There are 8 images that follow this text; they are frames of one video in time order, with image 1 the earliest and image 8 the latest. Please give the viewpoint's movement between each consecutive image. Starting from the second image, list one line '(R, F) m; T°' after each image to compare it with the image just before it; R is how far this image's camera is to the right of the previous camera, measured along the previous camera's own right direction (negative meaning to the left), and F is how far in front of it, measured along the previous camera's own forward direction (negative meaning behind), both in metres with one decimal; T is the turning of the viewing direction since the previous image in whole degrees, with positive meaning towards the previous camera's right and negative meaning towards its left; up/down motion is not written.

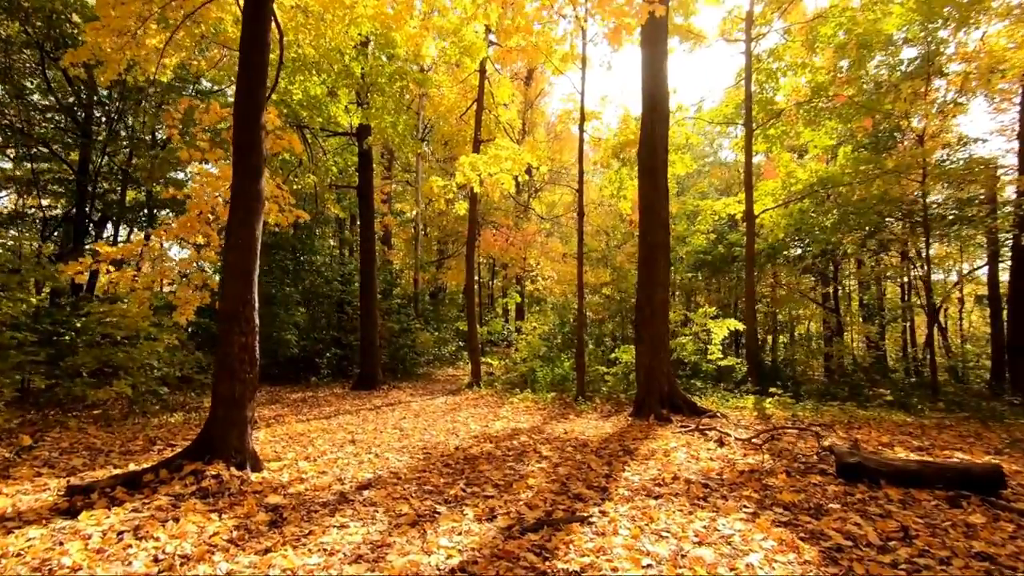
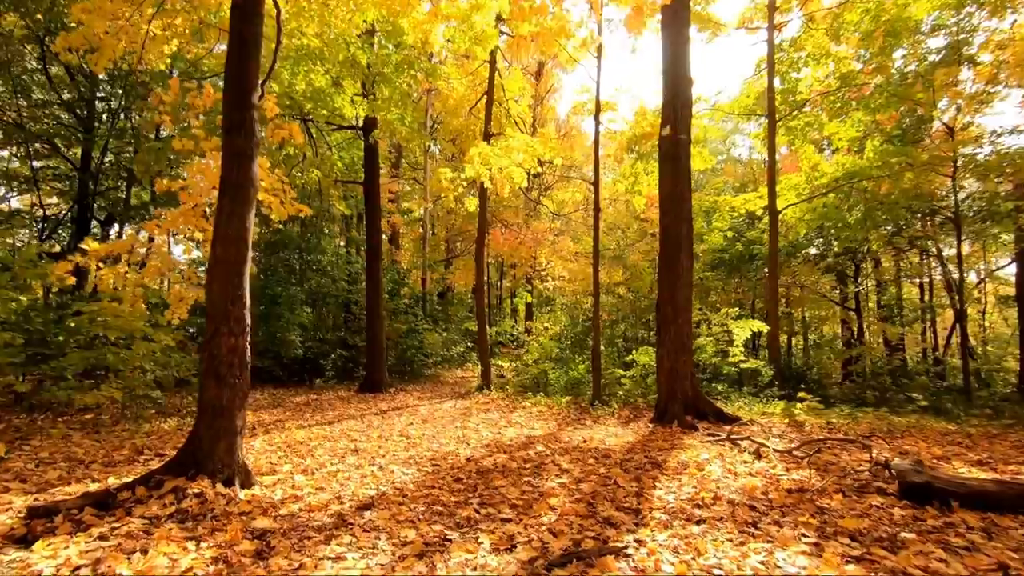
(-0.1, +0.5) m; -1°
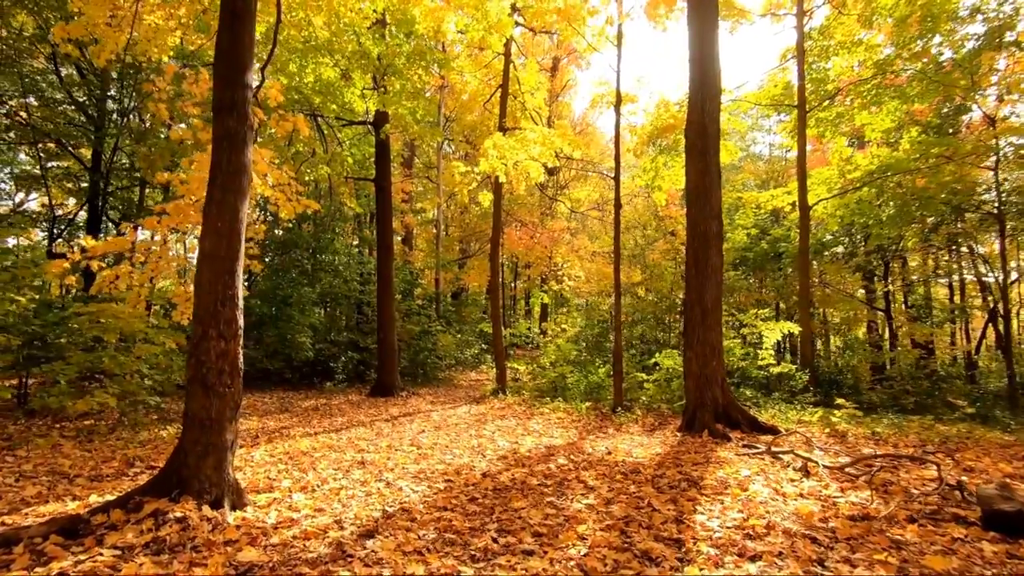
(-0.1, +0.5) m; -1°
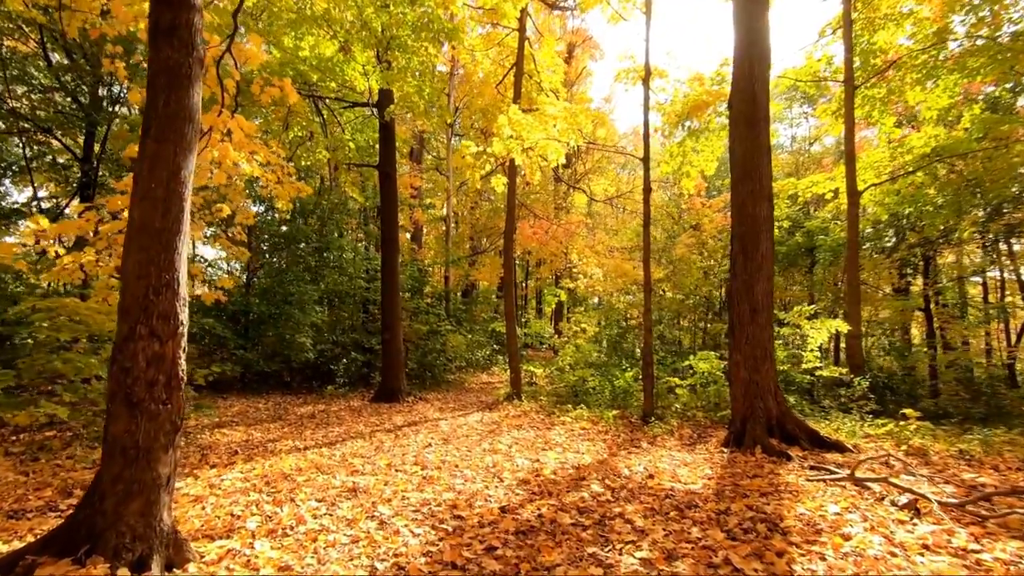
(-0.1, +1.0) m; -1°
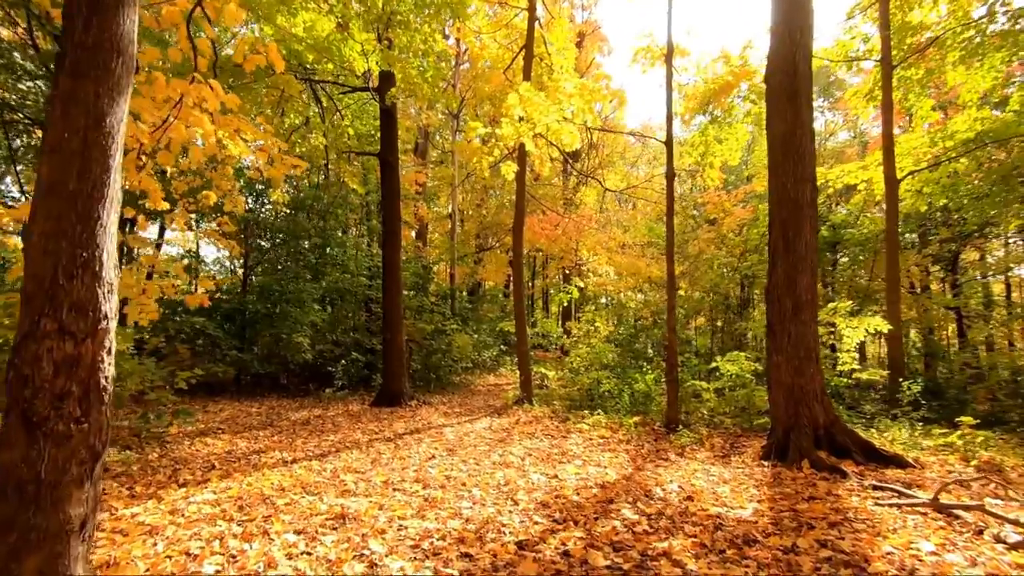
(-0.1, +0.7) m; -1°
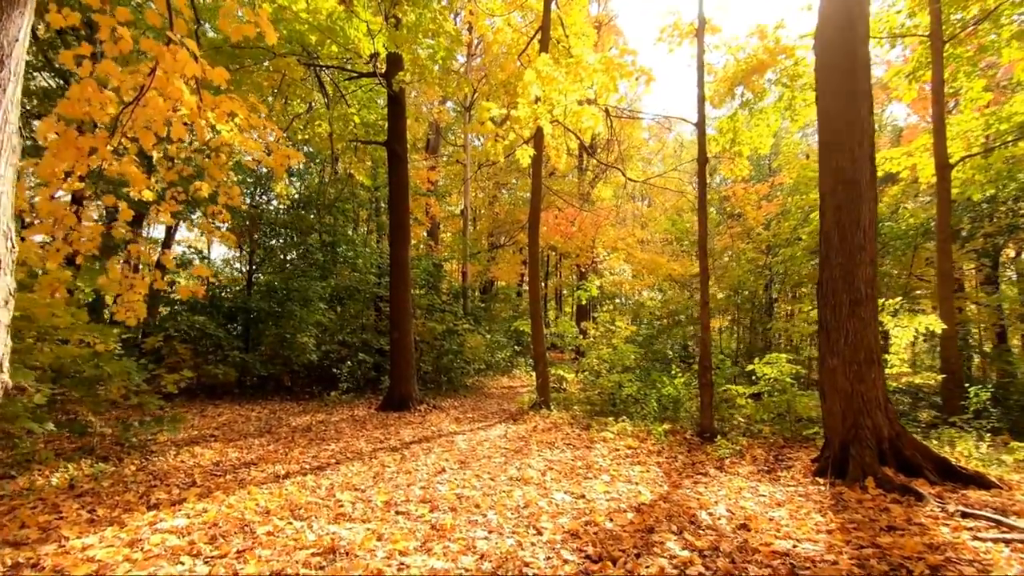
(-0.1, +0.6) m; -1°
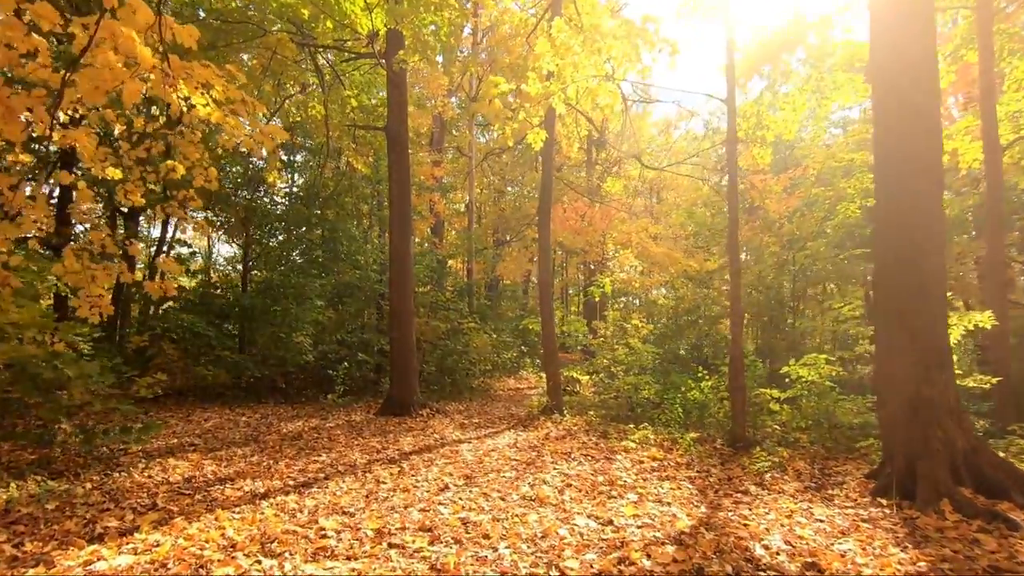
(-0.1, +0.7) m; -1°
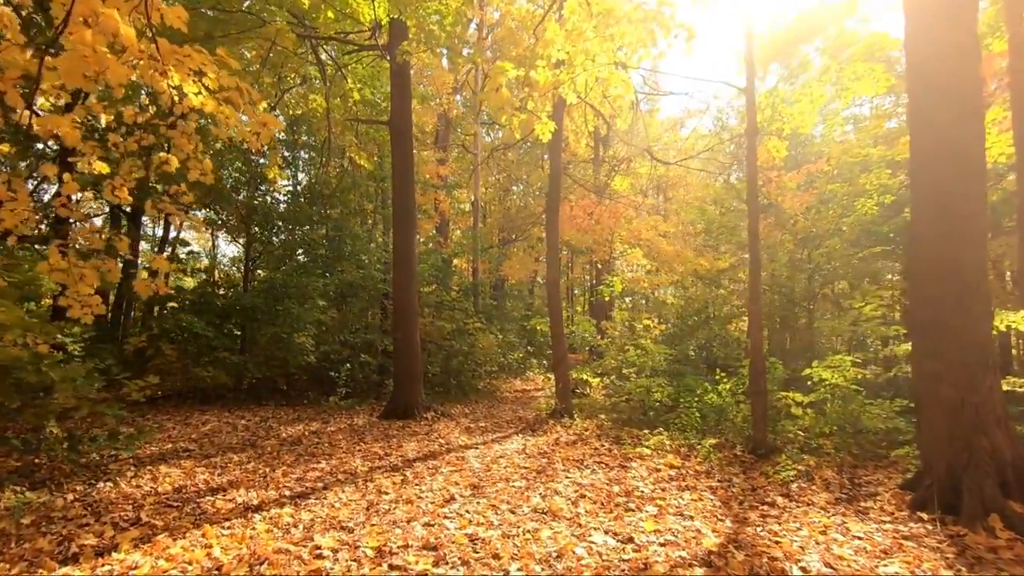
(0.0, +0.3) m; -1°
